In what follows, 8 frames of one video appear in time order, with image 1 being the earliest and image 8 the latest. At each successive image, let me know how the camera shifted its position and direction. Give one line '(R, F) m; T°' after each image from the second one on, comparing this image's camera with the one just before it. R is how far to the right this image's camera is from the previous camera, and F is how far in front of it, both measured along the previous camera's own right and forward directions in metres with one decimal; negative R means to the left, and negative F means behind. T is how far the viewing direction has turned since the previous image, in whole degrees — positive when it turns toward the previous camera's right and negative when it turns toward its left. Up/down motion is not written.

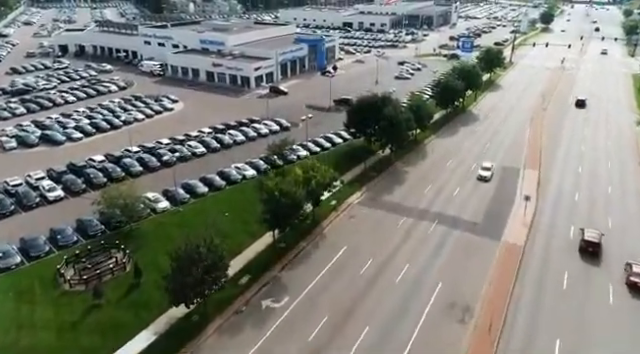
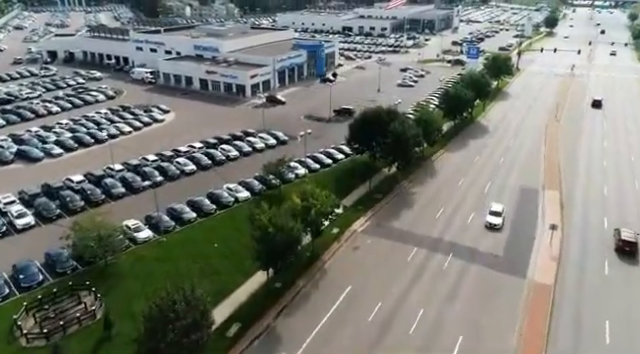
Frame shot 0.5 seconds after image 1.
(-0.1, +3.7) m; 0°
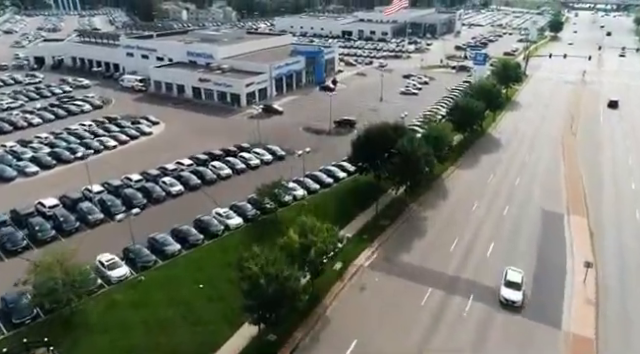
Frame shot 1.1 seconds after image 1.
(-0.1, +3.8) m; 0°
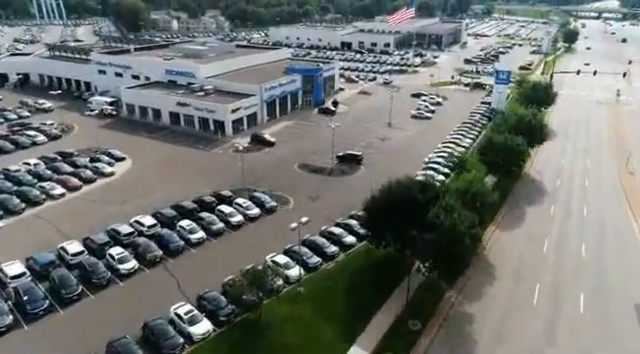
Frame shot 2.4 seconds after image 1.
(-0.2, +10.0) m; 0°
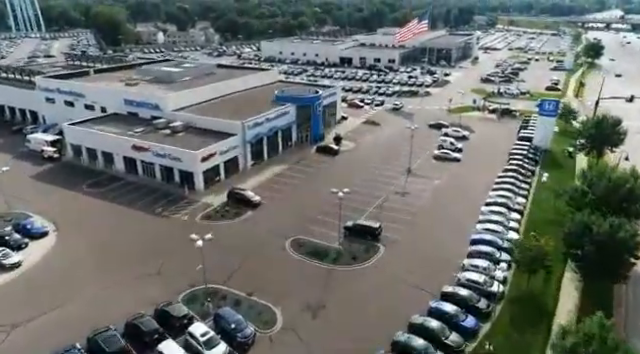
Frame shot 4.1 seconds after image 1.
(-0.3, +13.6) m; 0°
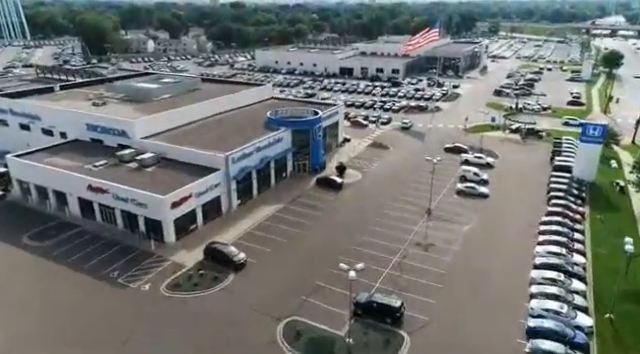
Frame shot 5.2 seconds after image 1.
(-0.3, +8.5) m; 0°
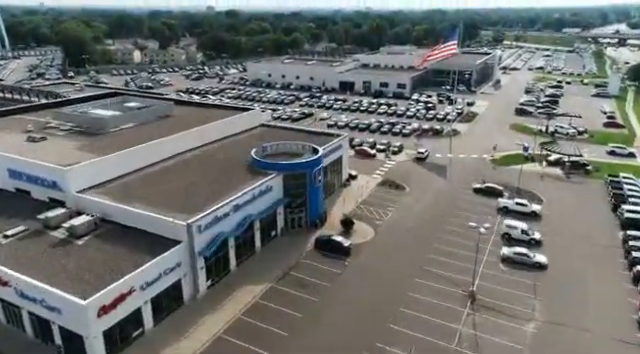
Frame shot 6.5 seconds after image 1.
(-0.2, +10.9) m; 0°
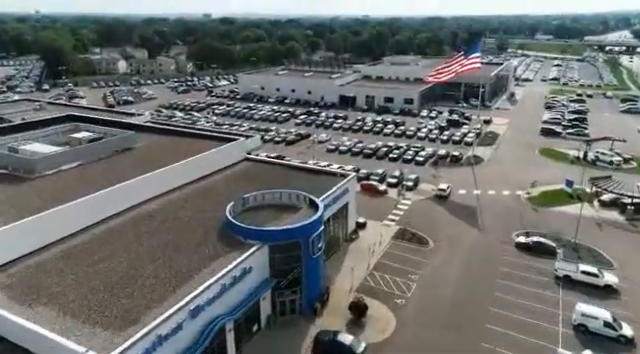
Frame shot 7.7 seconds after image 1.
(-0.2, +10.2) m; 0°
